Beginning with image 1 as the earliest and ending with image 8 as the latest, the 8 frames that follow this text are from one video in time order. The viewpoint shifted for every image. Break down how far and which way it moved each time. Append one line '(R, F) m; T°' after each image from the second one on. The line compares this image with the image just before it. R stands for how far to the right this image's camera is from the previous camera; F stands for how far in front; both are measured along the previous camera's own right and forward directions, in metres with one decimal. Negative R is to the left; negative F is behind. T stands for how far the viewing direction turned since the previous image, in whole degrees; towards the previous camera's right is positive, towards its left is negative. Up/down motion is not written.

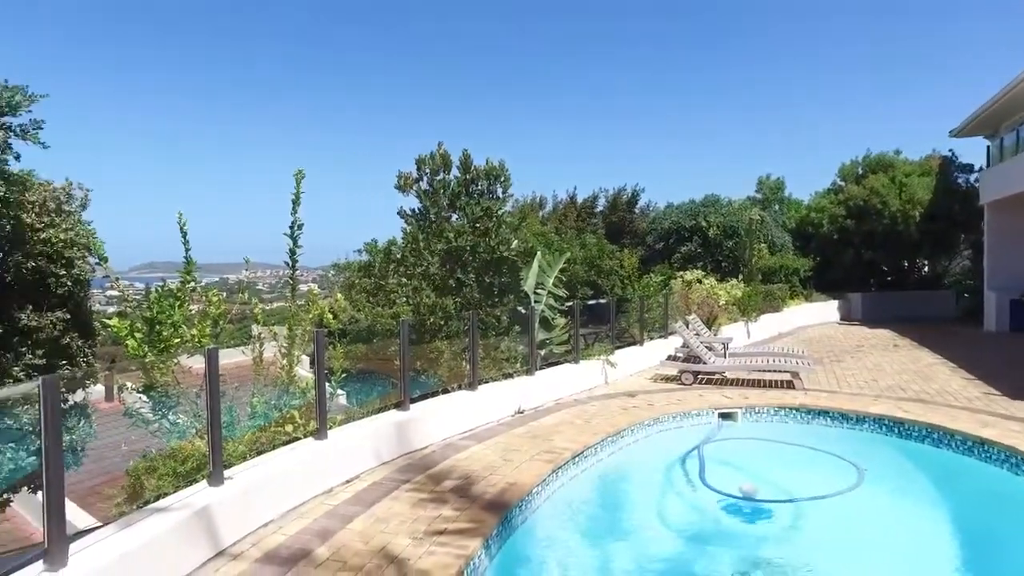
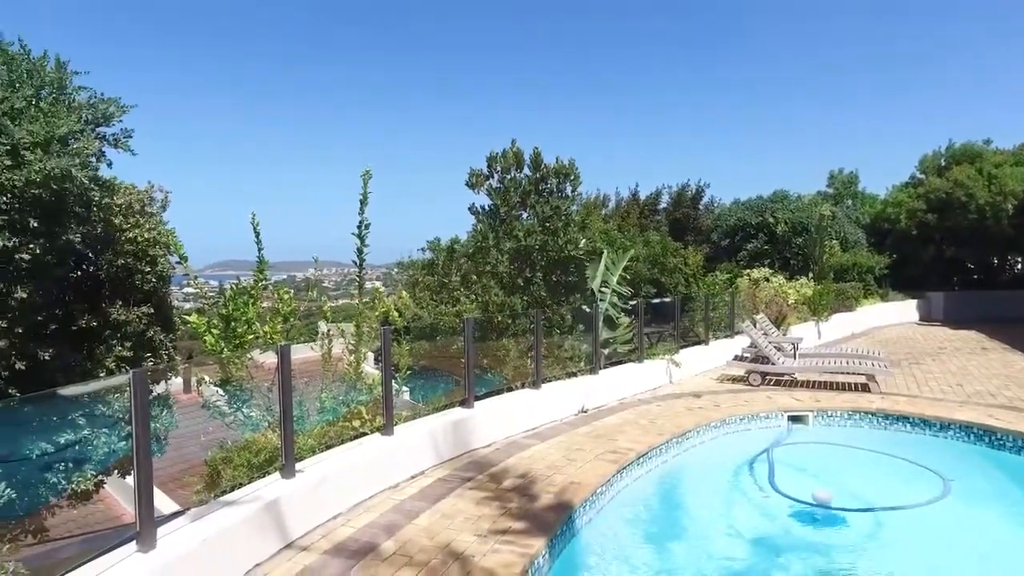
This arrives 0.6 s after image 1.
(0.0, 0.0) m; -5°
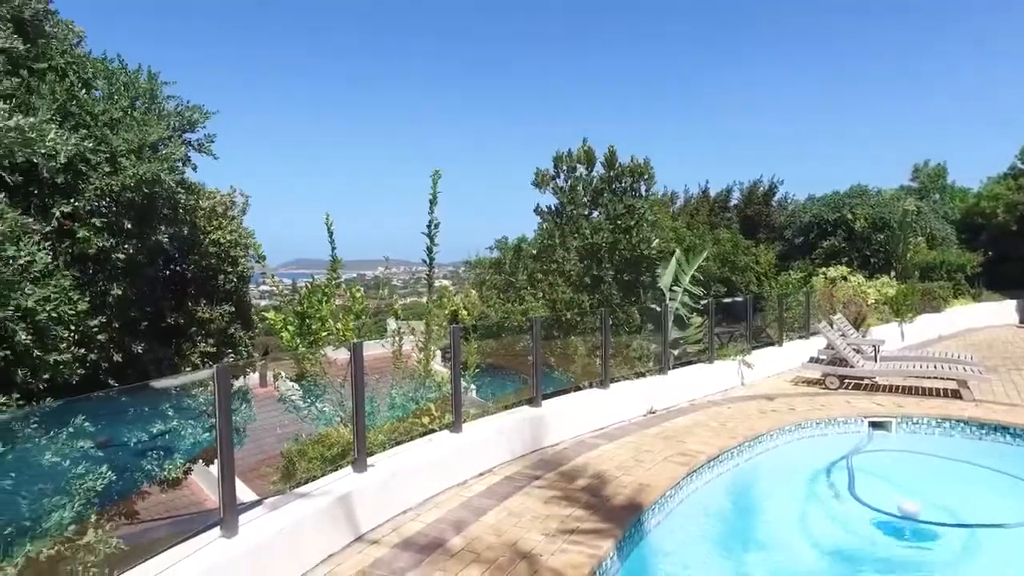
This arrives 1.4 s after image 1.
(0.0, 0.0) m; -5°
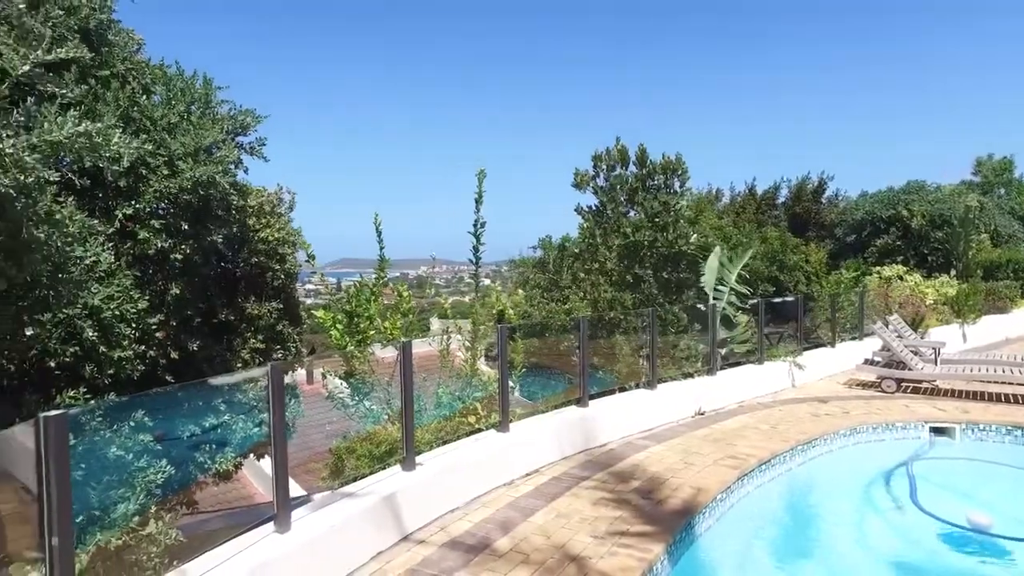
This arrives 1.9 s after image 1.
(-0.1, 0.0) m; -3°
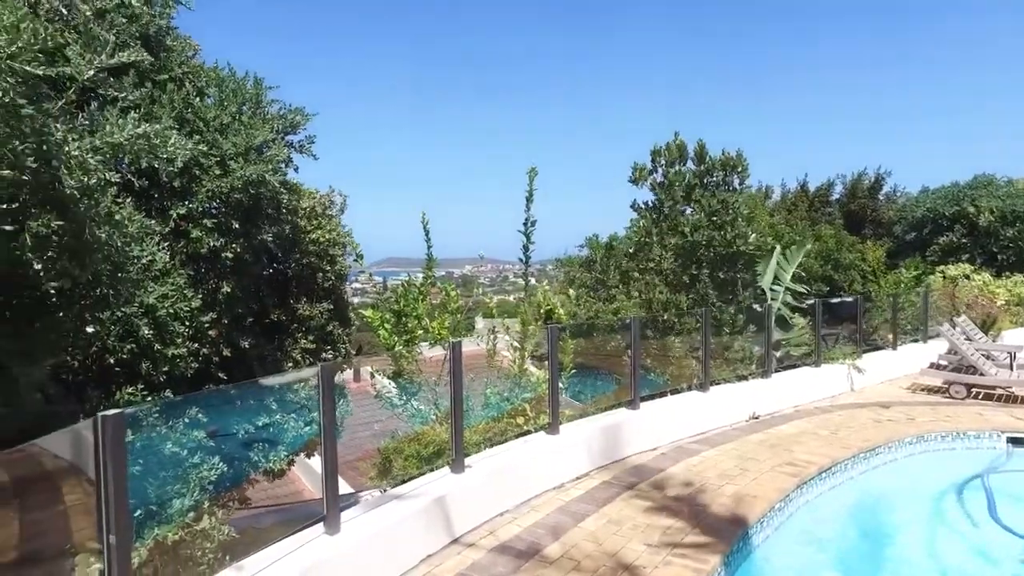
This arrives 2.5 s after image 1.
(-0.1, +0.1) m; -4°
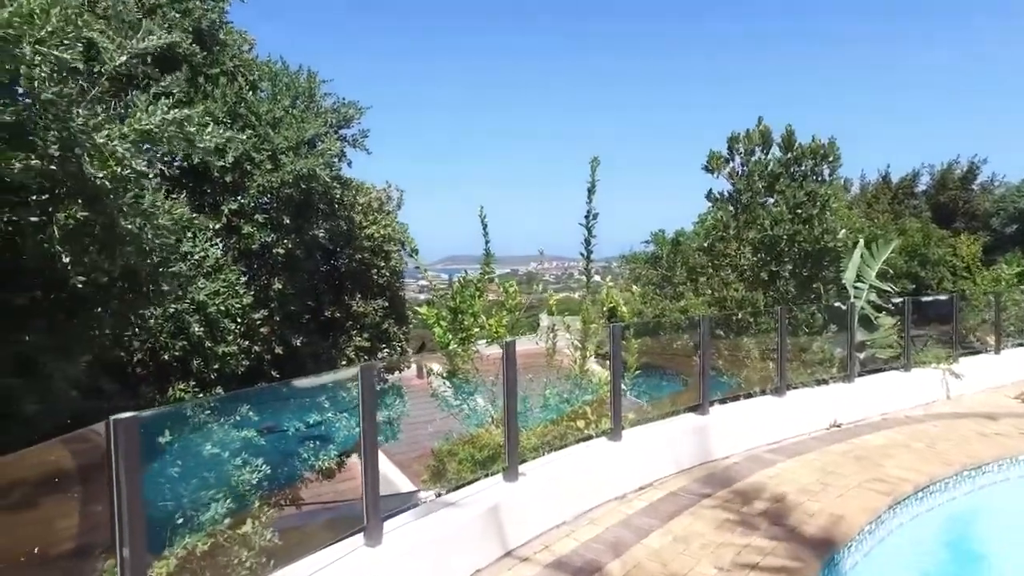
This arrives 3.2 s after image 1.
(+0.1, +0.4) m; -5°
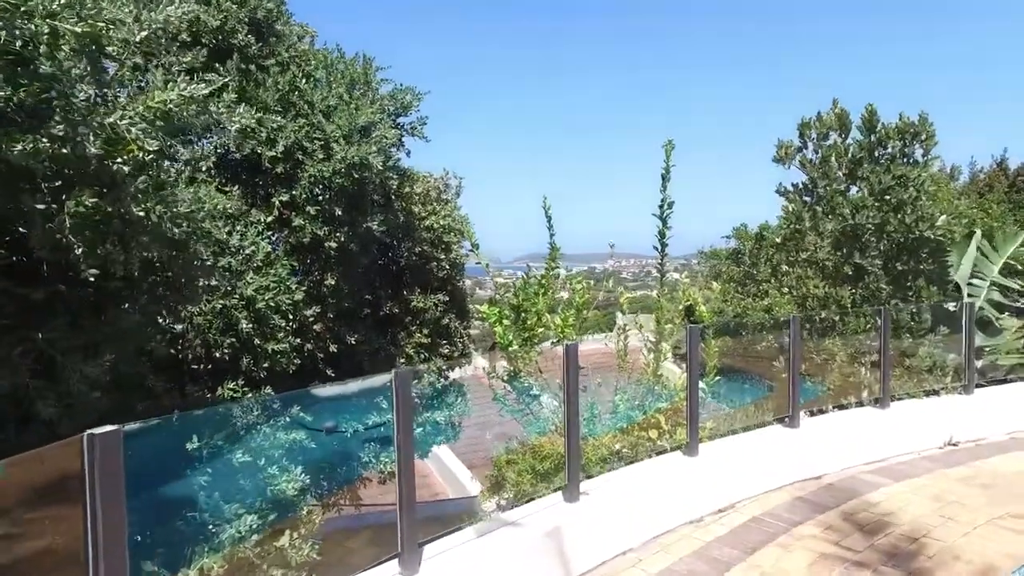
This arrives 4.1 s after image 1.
(+0.1, +0.6) m; -6°
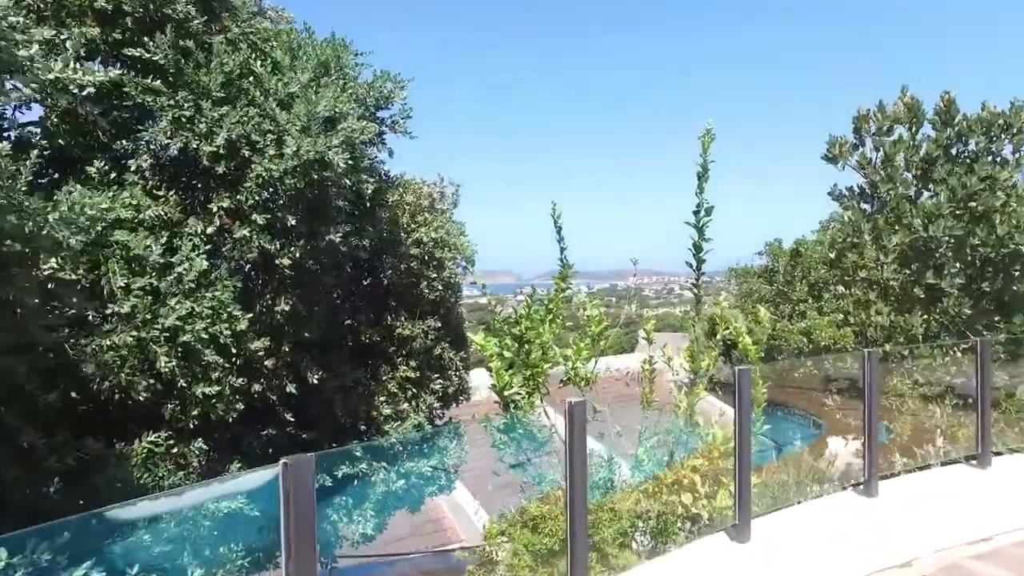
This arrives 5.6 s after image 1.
(+0.2, +1.5) m; -2°
